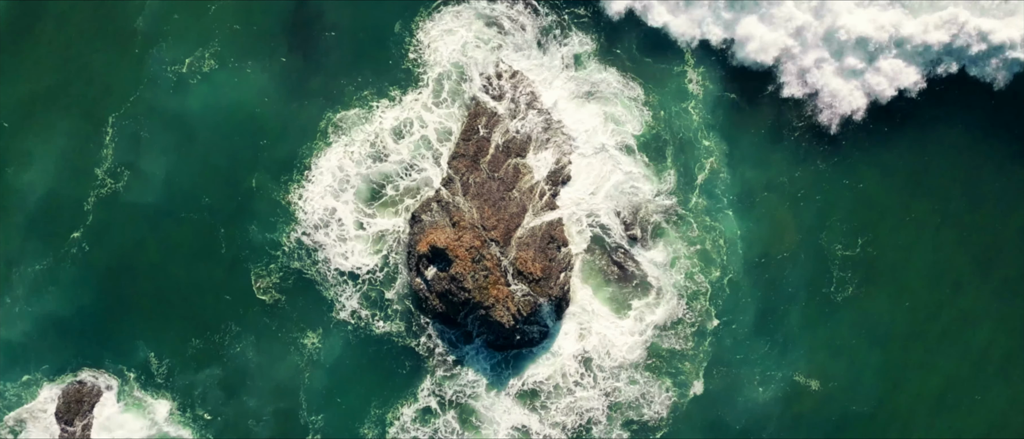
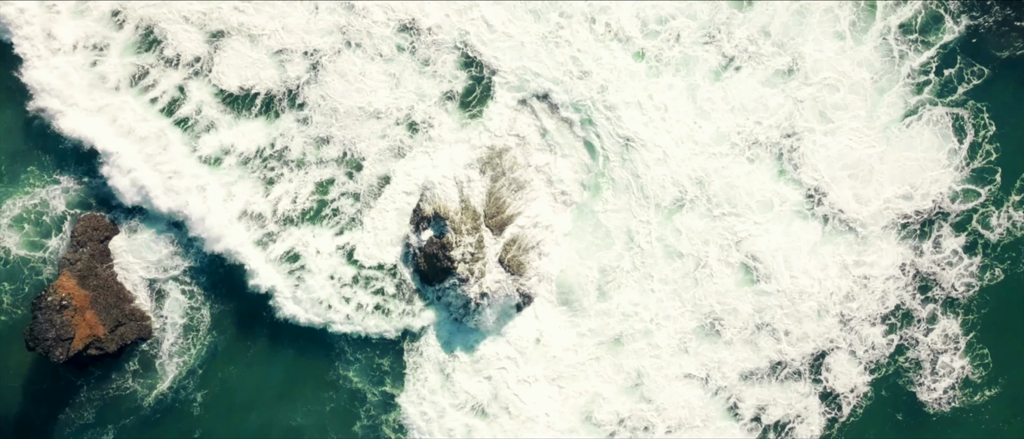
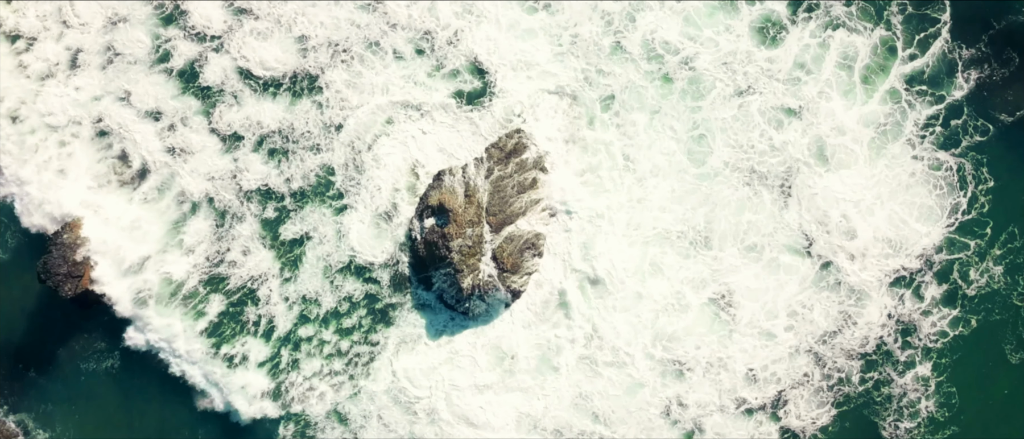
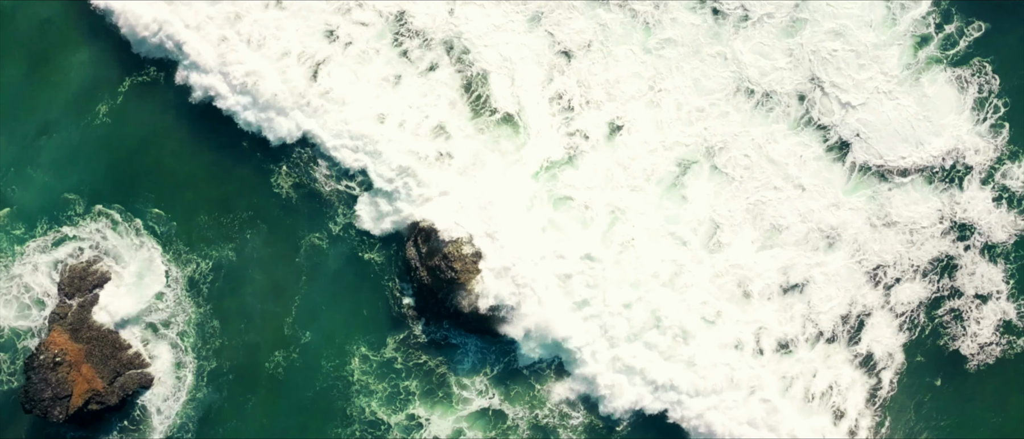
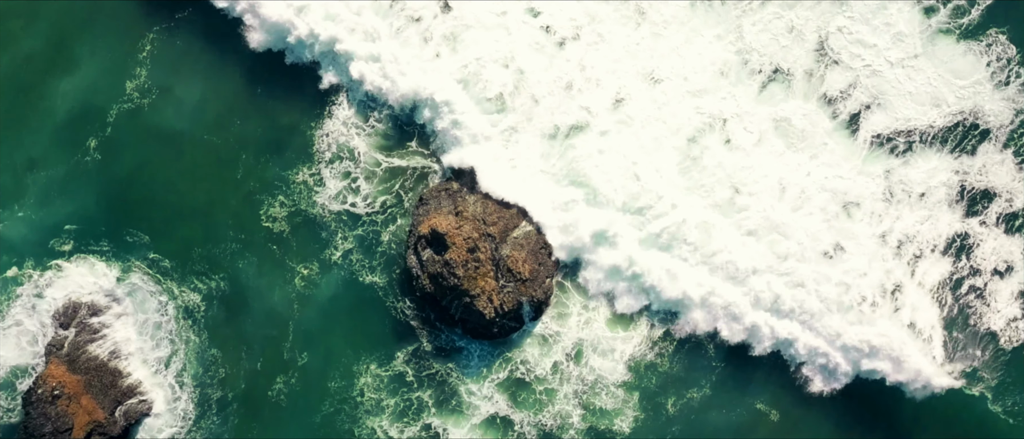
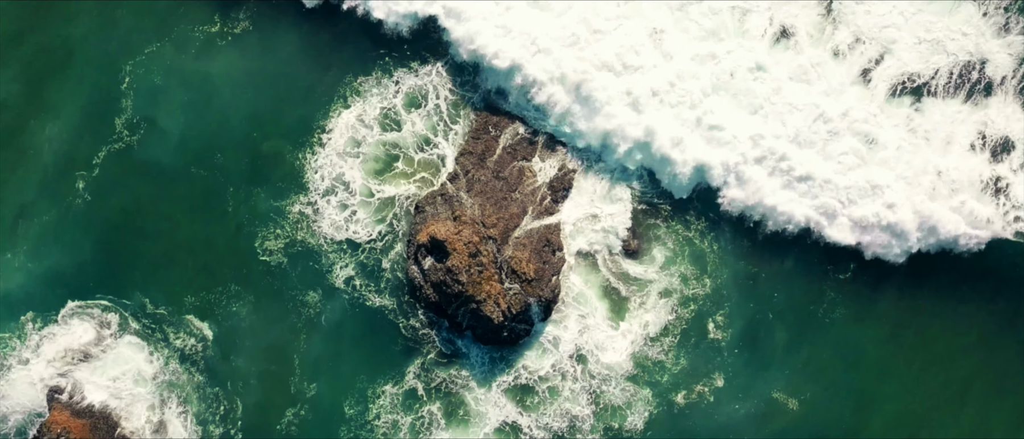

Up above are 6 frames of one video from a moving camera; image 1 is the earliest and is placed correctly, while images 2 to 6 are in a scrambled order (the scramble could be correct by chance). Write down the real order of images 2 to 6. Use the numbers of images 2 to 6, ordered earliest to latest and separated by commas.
6, 5, 4, 2, 3
